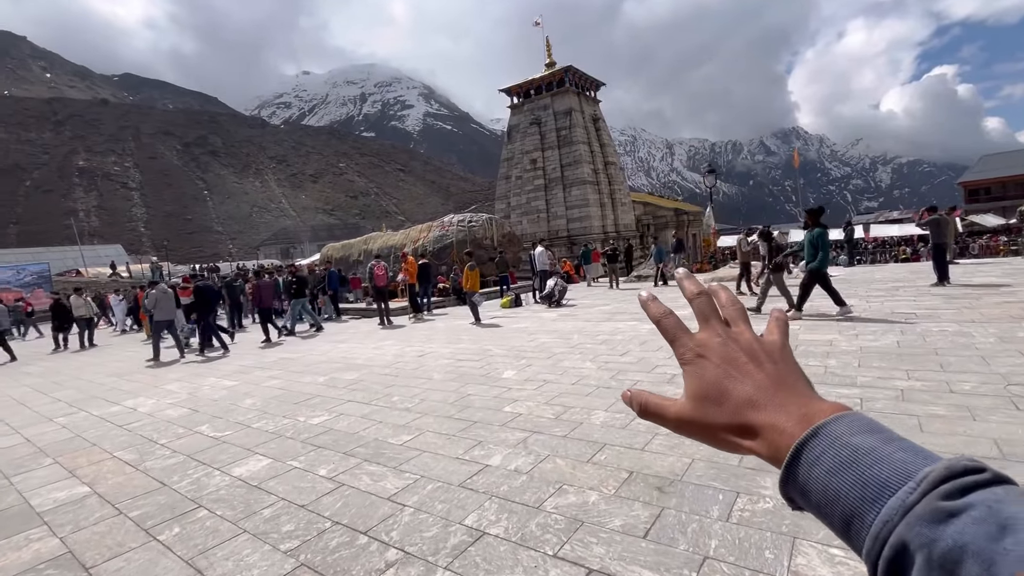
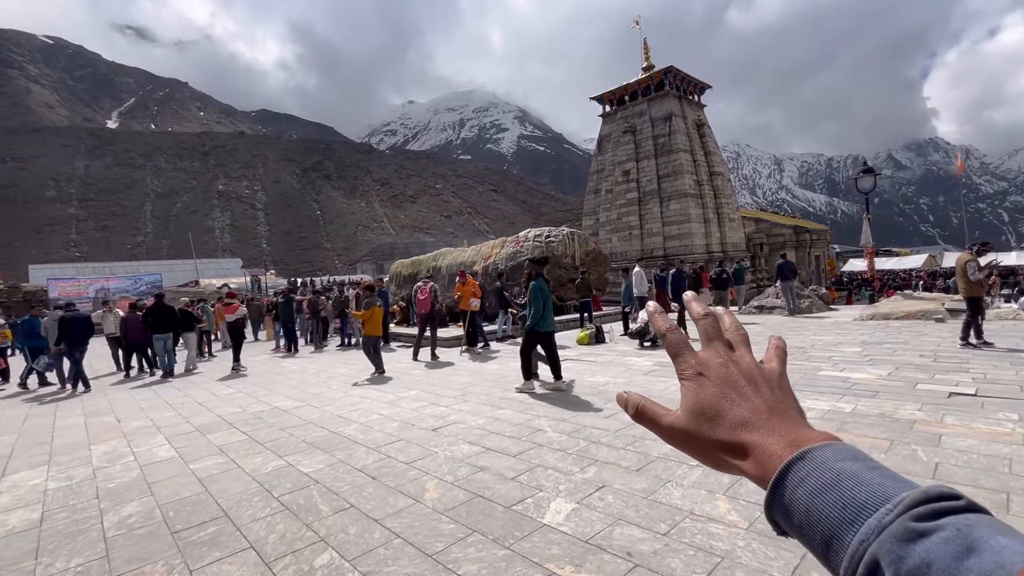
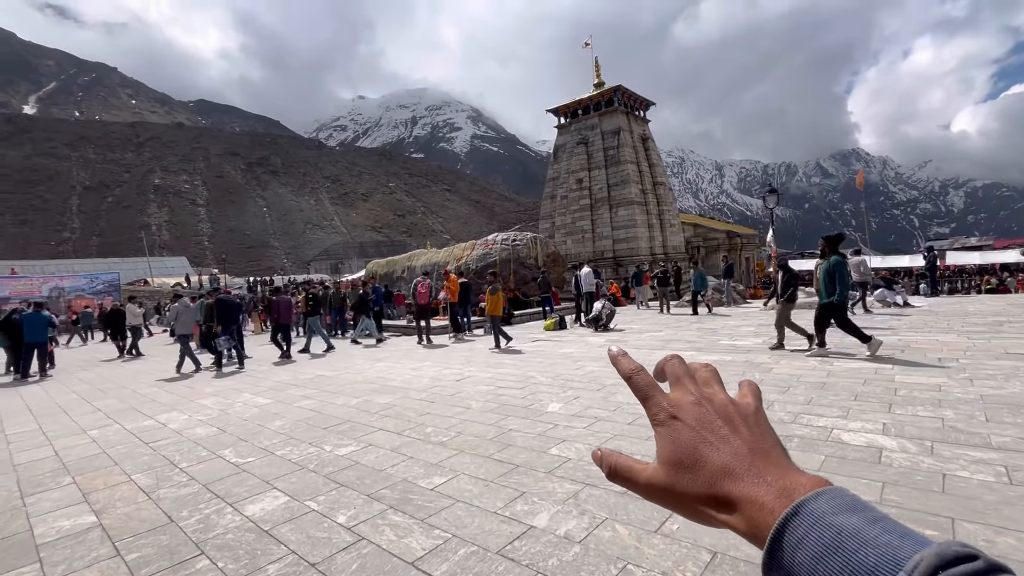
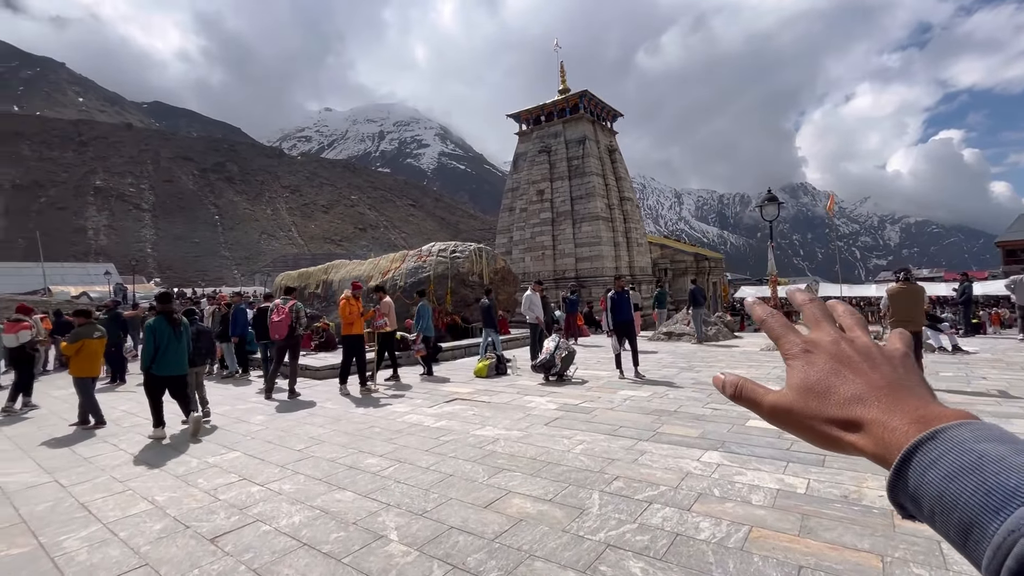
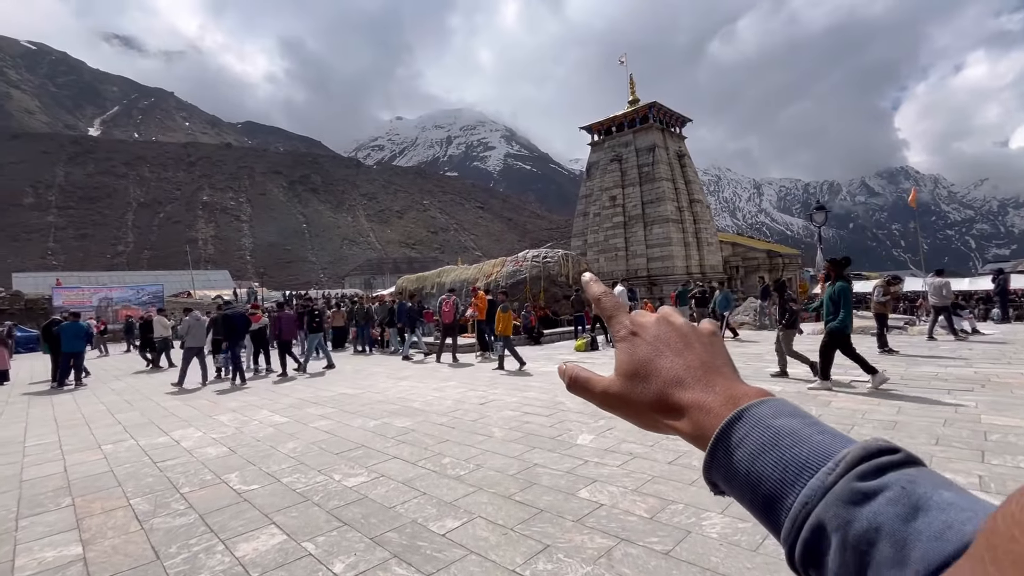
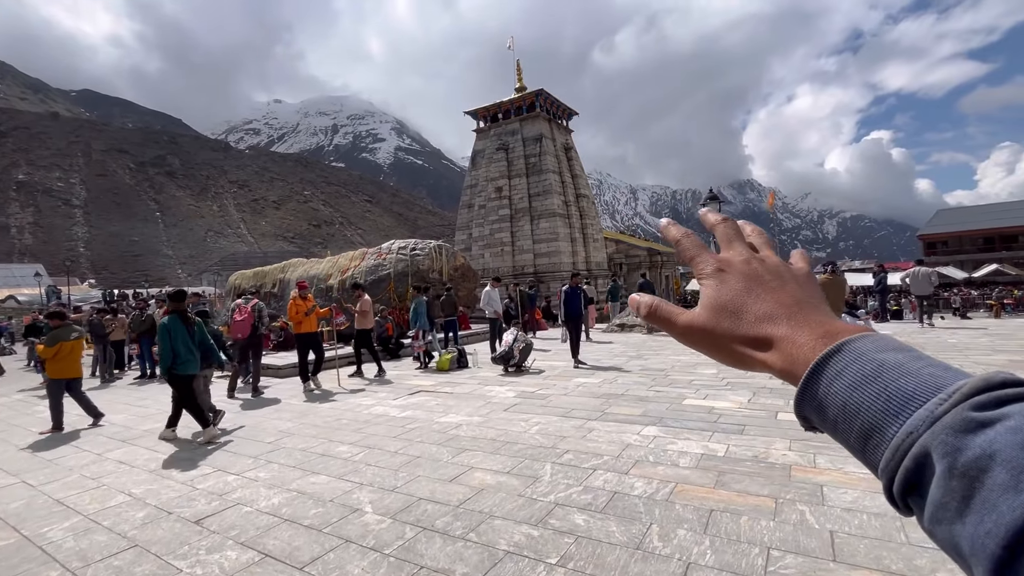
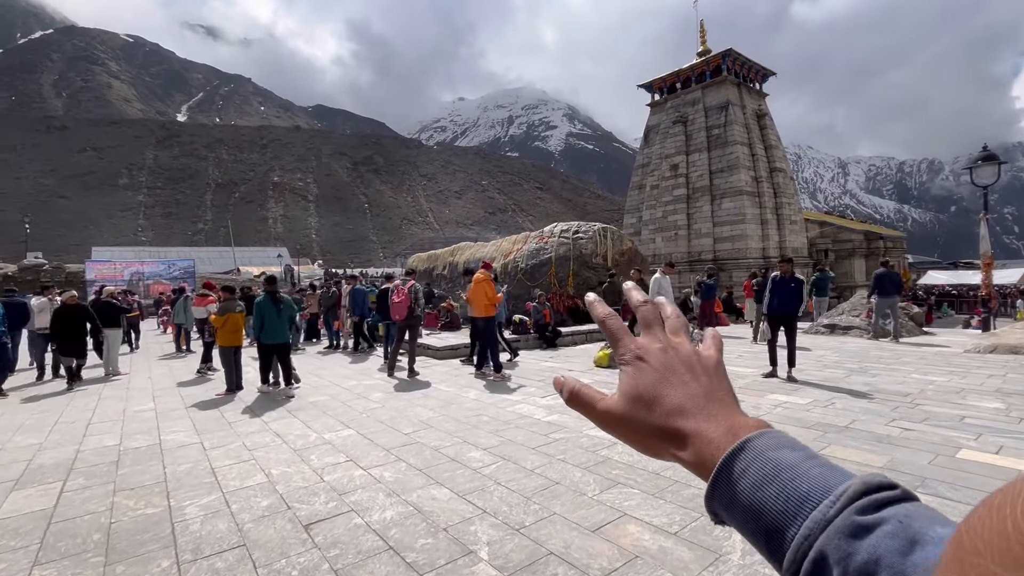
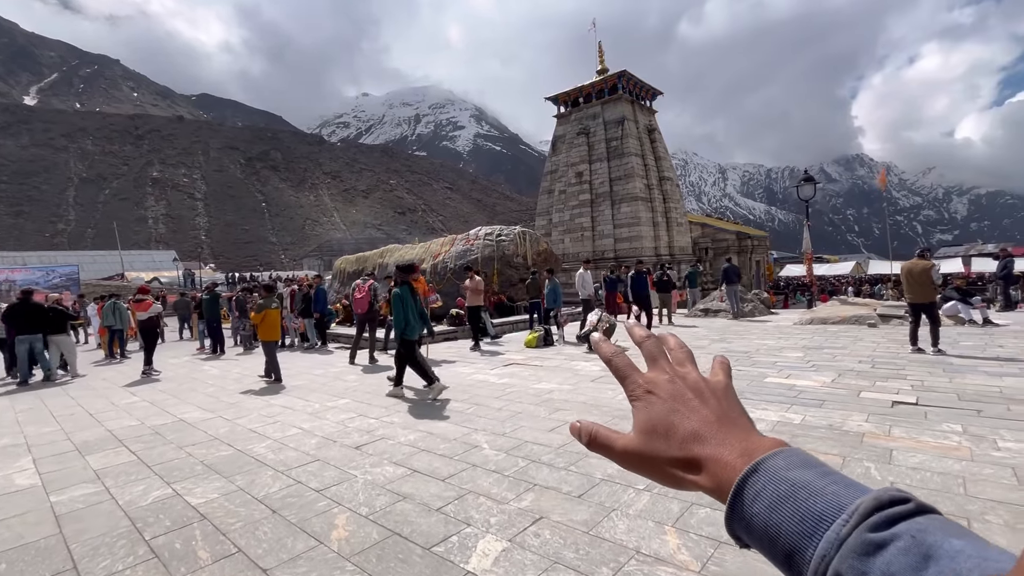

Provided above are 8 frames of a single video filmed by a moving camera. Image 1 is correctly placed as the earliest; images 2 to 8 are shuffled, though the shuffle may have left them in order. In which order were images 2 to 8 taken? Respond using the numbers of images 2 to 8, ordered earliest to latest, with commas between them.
3, 5, 2, 8, 6, 4, 7
